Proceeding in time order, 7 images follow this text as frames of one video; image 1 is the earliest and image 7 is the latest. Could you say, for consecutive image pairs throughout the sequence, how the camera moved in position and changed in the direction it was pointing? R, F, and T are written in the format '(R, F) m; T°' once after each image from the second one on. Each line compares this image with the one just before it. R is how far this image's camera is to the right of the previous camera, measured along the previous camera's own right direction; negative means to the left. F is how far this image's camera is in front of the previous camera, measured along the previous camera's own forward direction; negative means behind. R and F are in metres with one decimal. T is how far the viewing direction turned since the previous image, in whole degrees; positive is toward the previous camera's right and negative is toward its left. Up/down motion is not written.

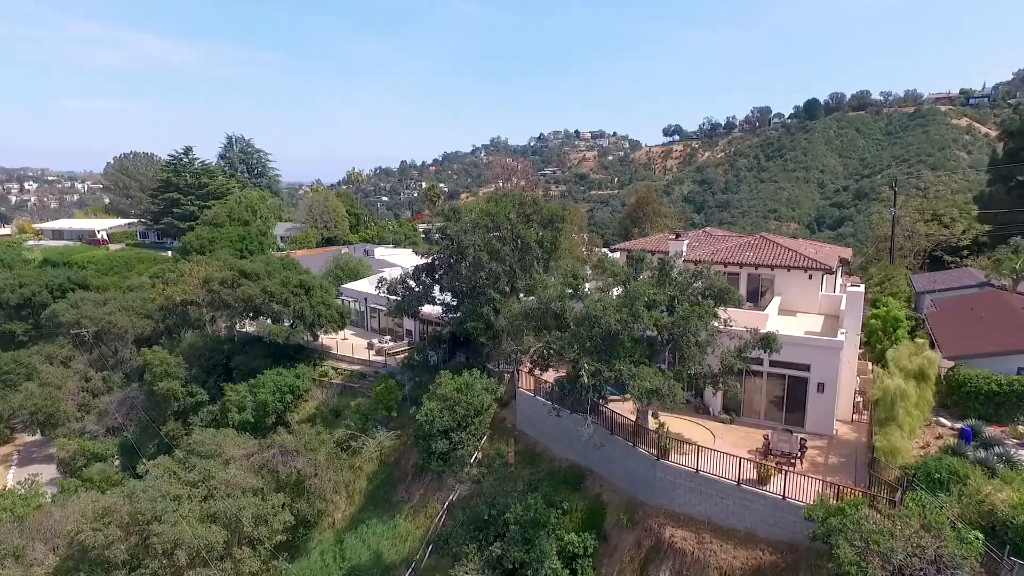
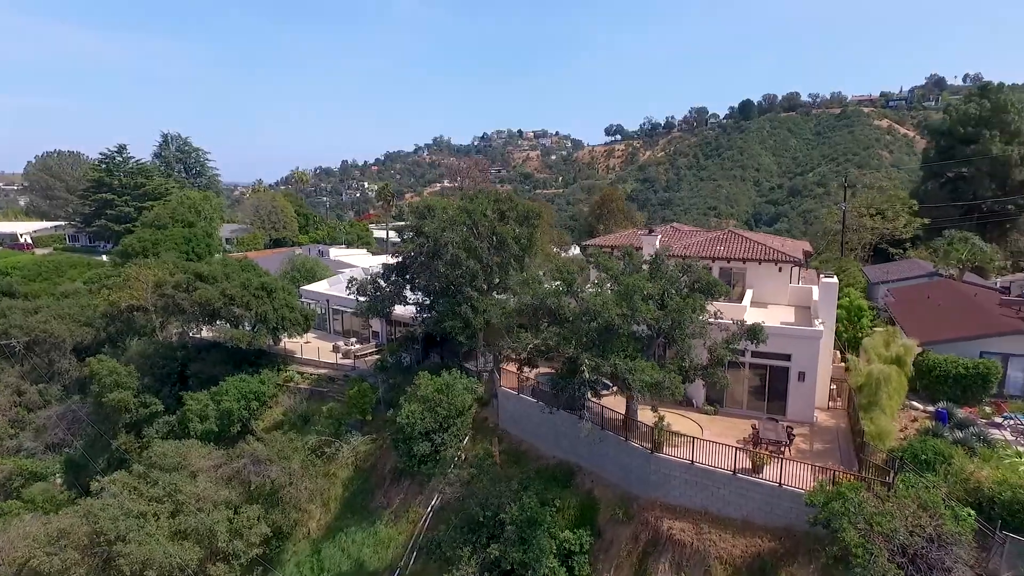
(-1.2, +0.3) m; +5°
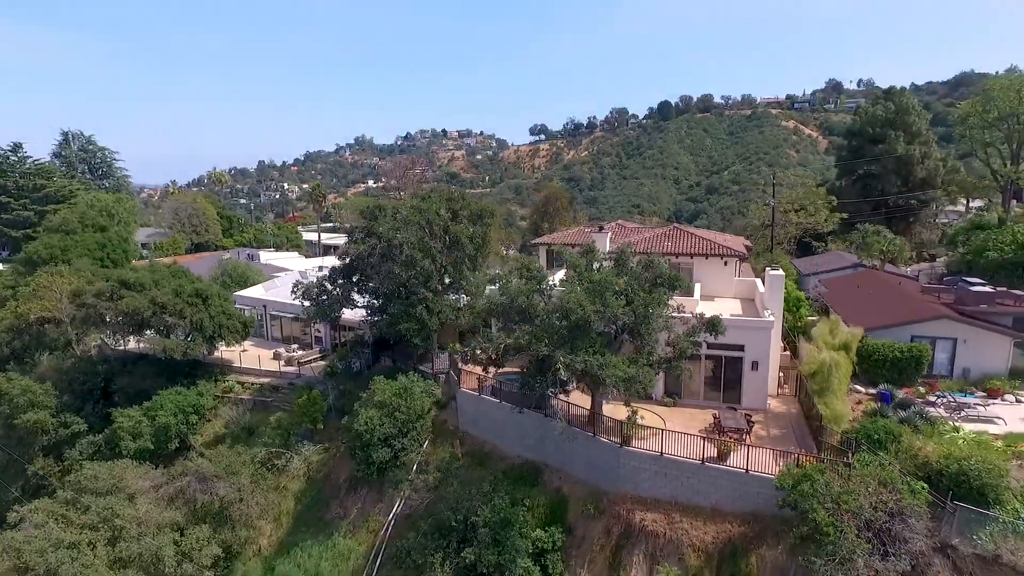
(-1.0, +0.2) m; +7°
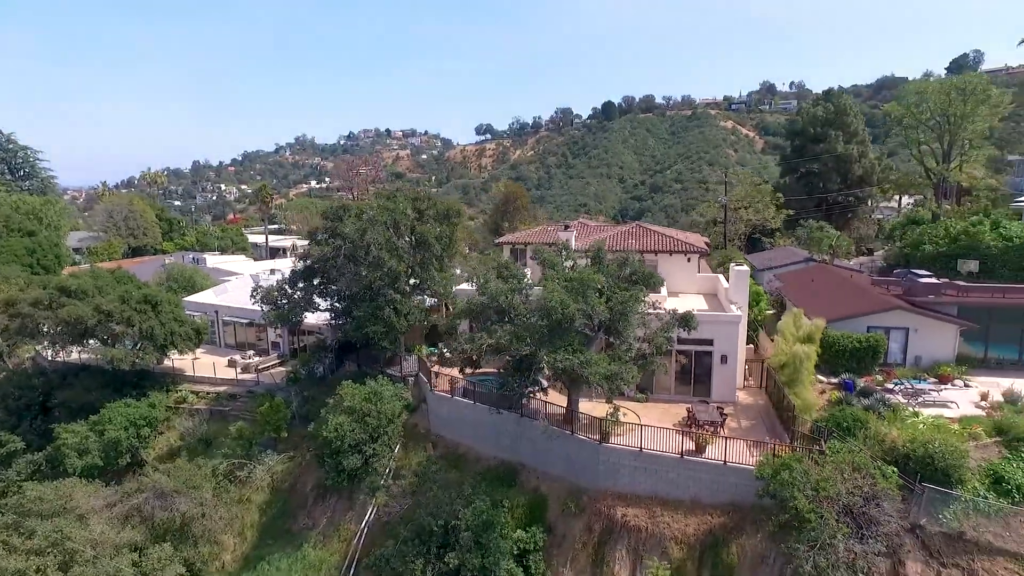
(-0.8, +0.2) m; +5°
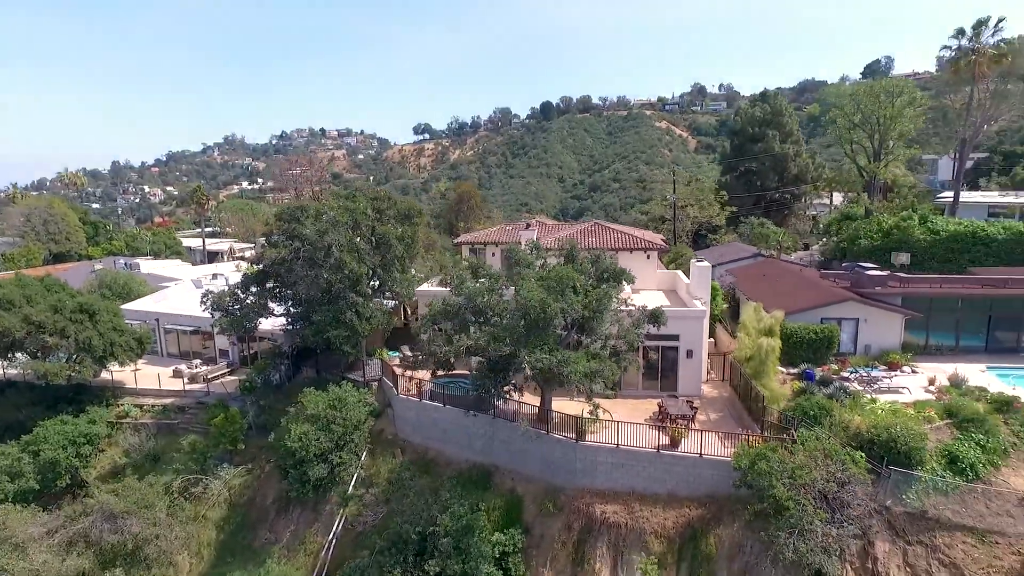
(-0.9, +0.2) m; +5°
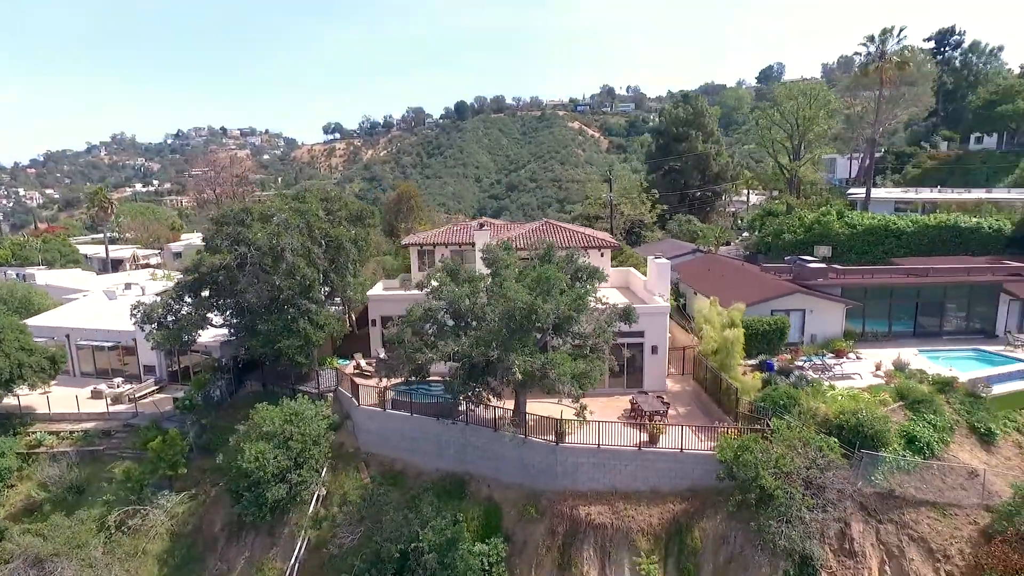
(-1.5, +0.6) m; +8°
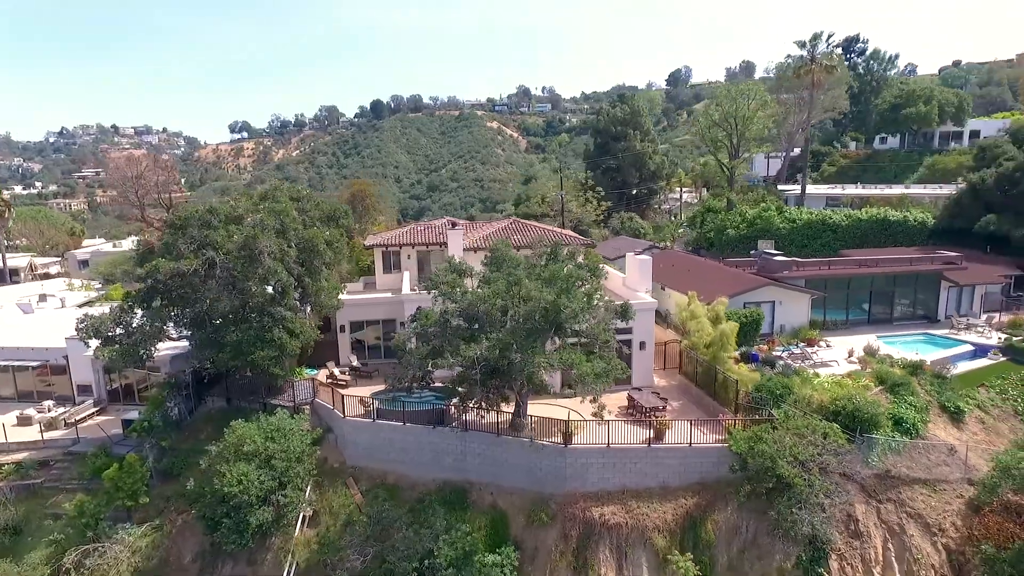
(-2.2, +0.7) m; +7°
